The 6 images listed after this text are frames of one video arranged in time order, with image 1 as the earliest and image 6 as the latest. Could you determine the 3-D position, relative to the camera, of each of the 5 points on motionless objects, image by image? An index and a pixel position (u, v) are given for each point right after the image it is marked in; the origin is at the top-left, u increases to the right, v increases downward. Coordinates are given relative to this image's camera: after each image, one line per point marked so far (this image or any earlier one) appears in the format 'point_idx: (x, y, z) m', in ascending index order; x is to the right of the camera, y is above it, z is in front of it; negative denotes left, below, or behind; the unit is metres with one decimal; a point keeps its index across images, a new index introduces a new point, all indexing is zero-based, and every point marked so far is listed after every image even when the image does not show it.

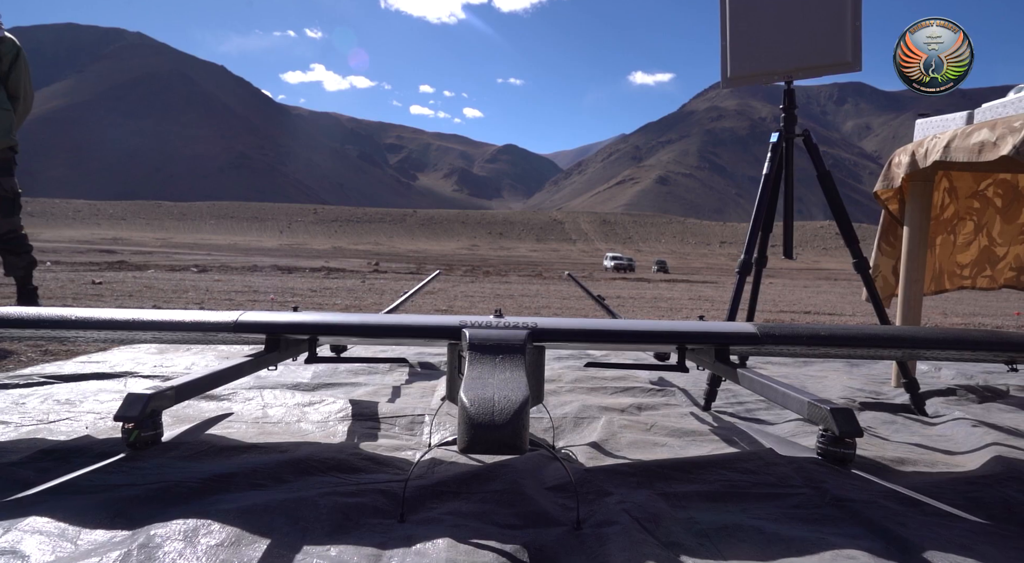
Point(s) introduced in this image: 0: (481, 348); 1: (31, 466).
0: (-0.1, -0.2, +2.0) m
1: (-1.6, -0.6, +2.1) m
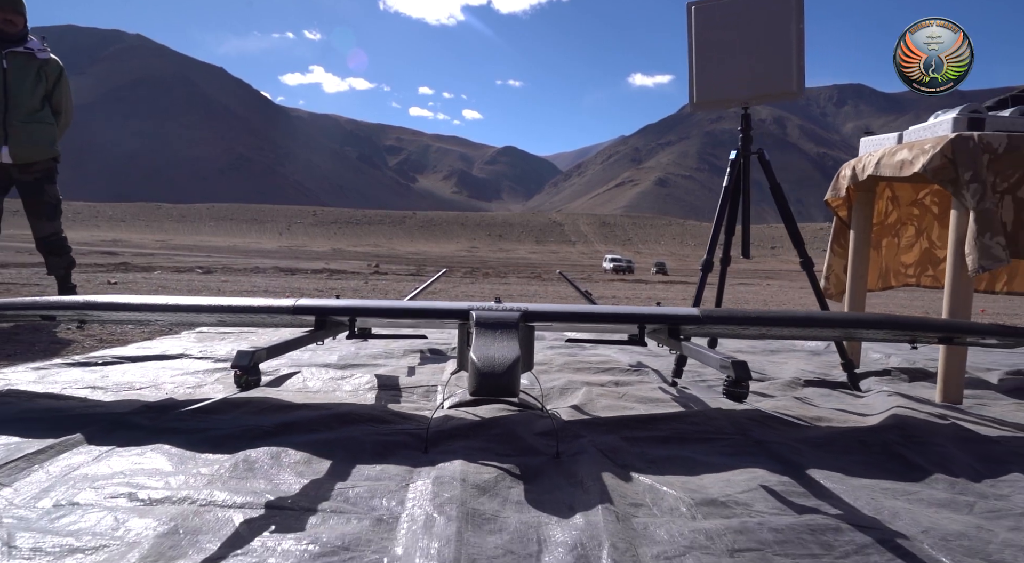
0: (-0.1, -0.2, +2.6) m
1: (-1.6, -0.6, +2.8) m
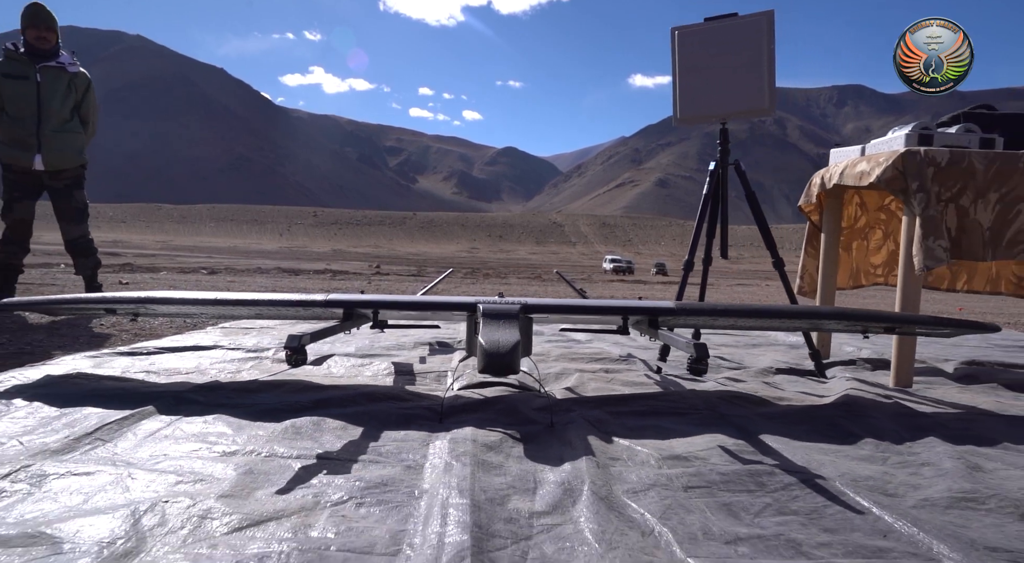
0: (-0.1, -0.2, +3.1) m
1: (-1.6, -0.6, +3.2) m
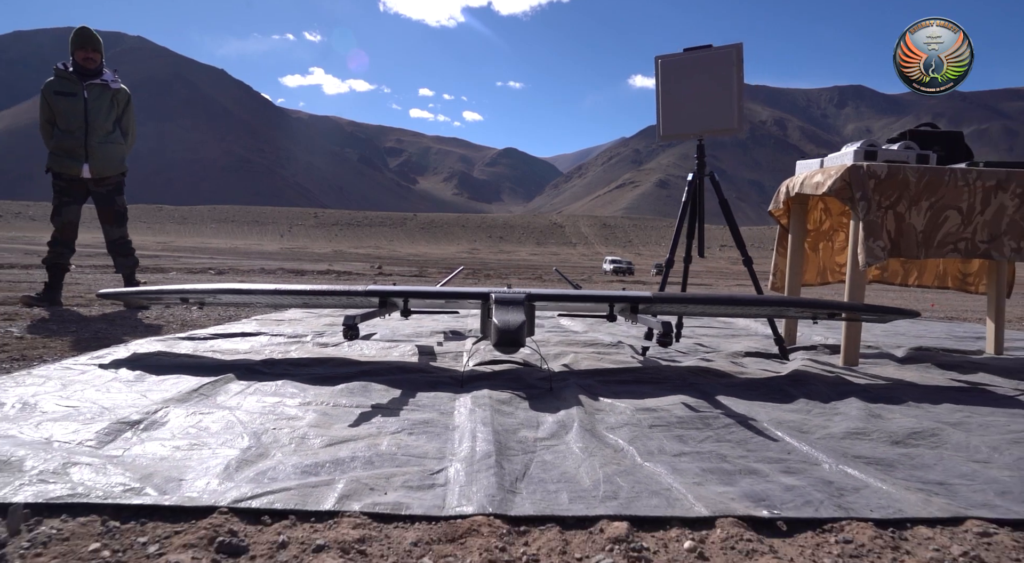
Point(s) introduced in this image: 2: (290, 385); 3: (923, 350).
0: (-0.1, -0.1, +3.8) m
1: (-1.6, -0.5, +3.9) m
2: (-1.2, -0.6, +3.4) m
3: (+3.7, -0.6, +5.7) m
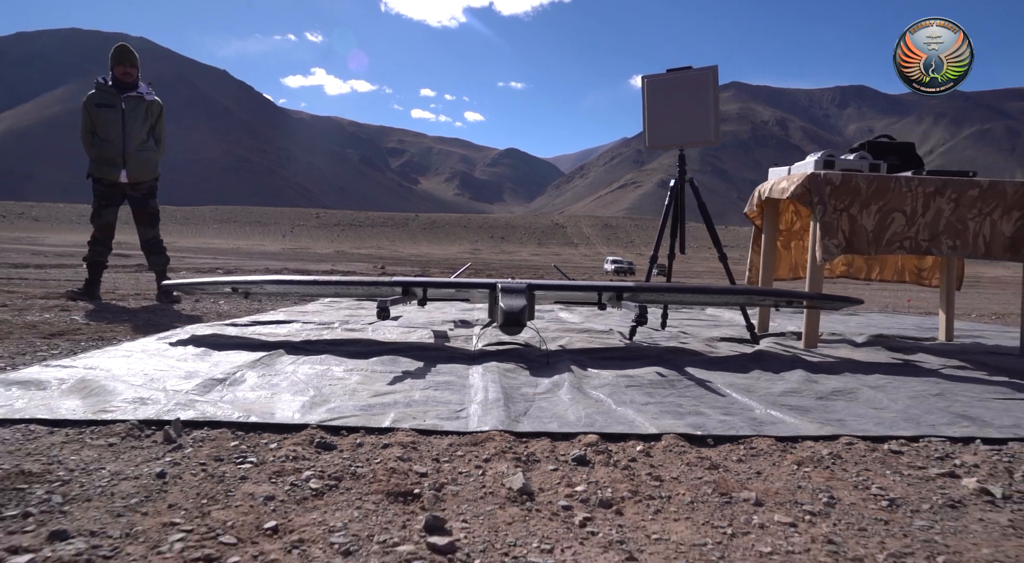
0: (0.0, -0.1, +4.5) m
1: (-1.5, -0.5, +4.7) m
2: (-1.1, -0.5, +4.1) m
3: (+3.7, -0.6, +6.4) m
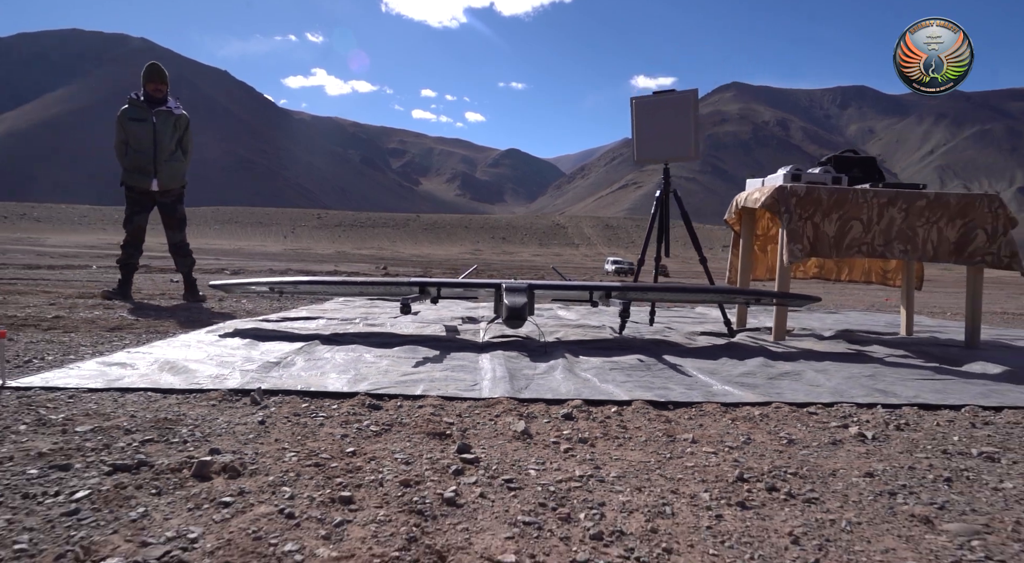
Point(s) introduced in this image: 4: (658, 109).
0: (0.0, -0.1, +5.2) m
1: (-1.5, -0.5, +5.4) m
2: (-1.1, -0.5, +4.8) m
3: (+3.7, -0.6, +7.1) m
4: (+1.5, +1.8, +6.7) m
